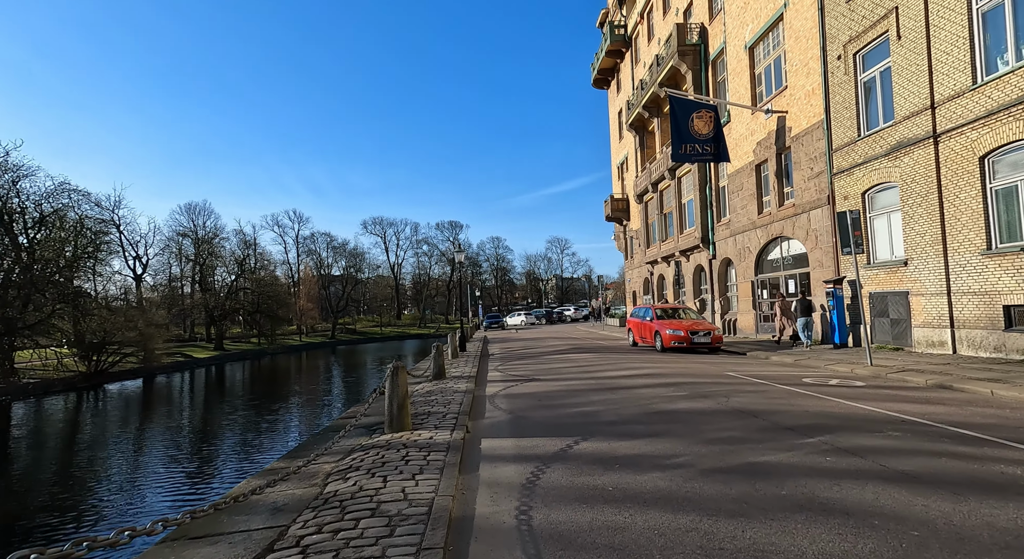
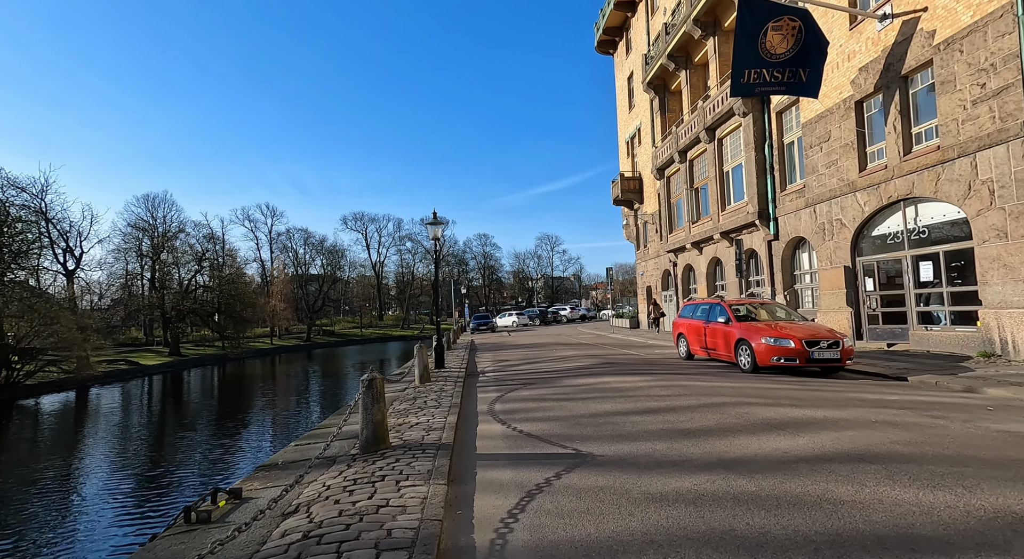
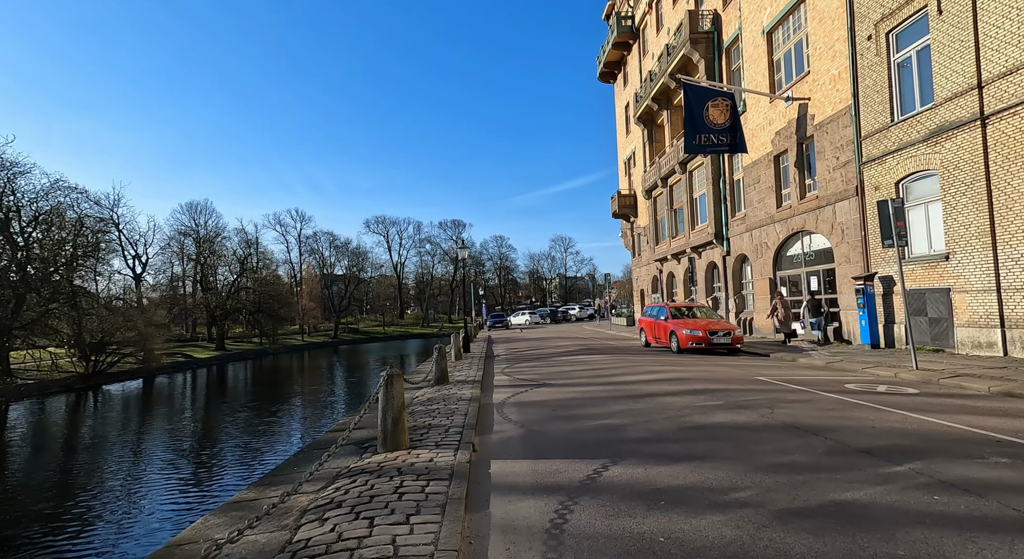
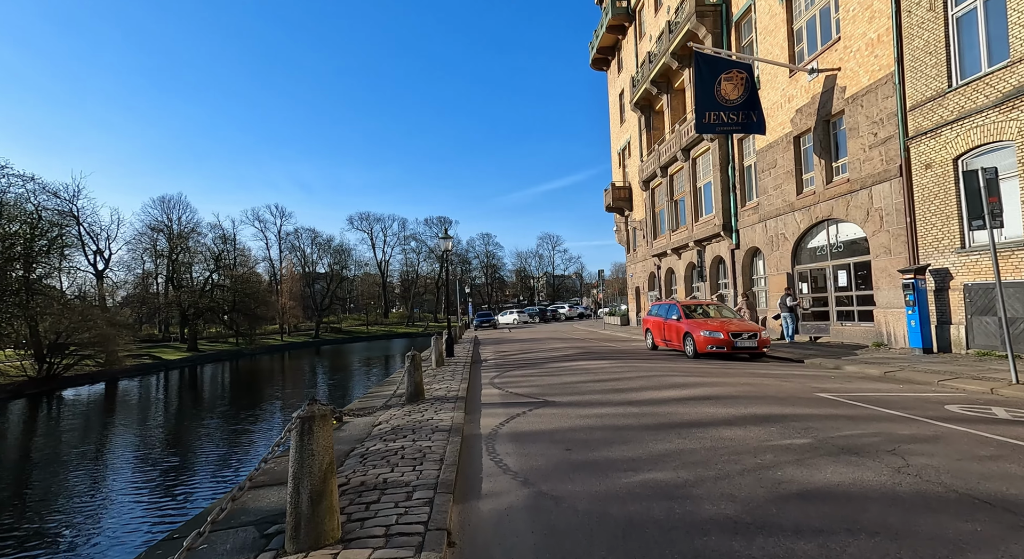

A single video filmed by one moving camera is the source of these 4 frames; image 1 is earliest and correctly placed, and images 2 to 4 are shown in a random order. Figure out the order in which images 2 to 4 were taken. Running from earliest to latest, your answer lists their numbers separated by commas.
3, 4, 2
